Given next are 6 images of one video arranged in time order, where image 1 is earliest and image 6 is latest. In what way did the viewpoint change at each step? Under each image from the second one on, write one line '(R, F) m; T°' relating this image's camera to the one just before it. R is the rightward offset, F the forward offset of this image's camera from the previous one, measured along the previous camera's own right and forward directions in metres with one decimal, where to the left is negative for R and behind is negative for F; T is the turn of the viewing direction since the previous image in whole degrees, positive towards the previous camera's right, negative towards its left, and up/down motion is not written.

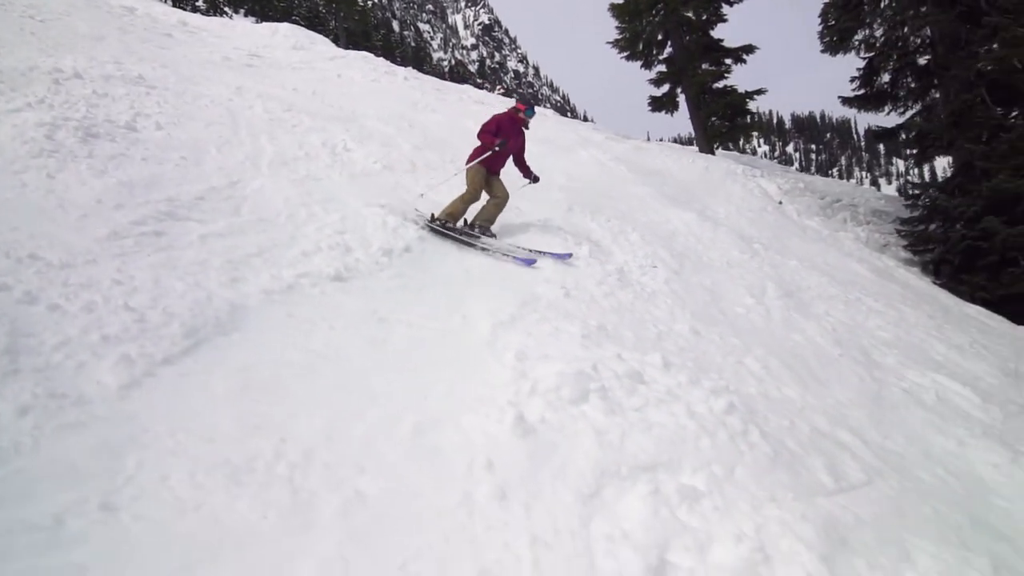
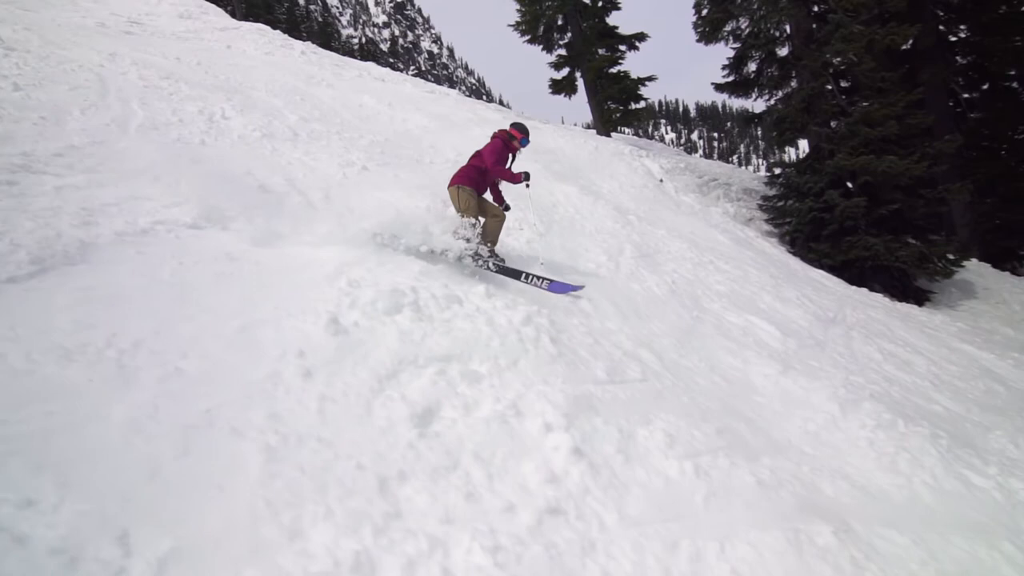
(+0.6, -0.8) m; +8°
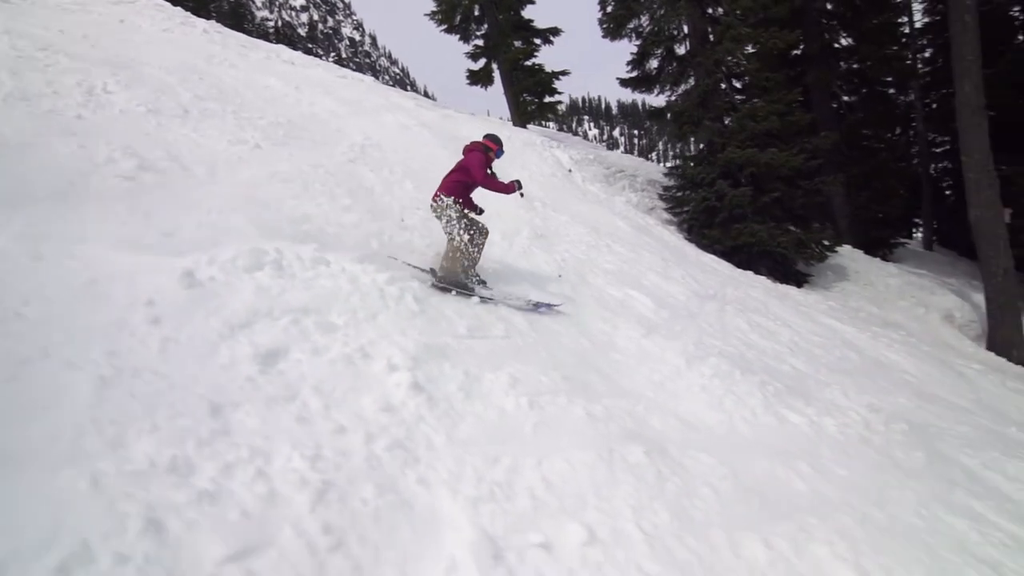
(+0.5, -0.4) m; +7°
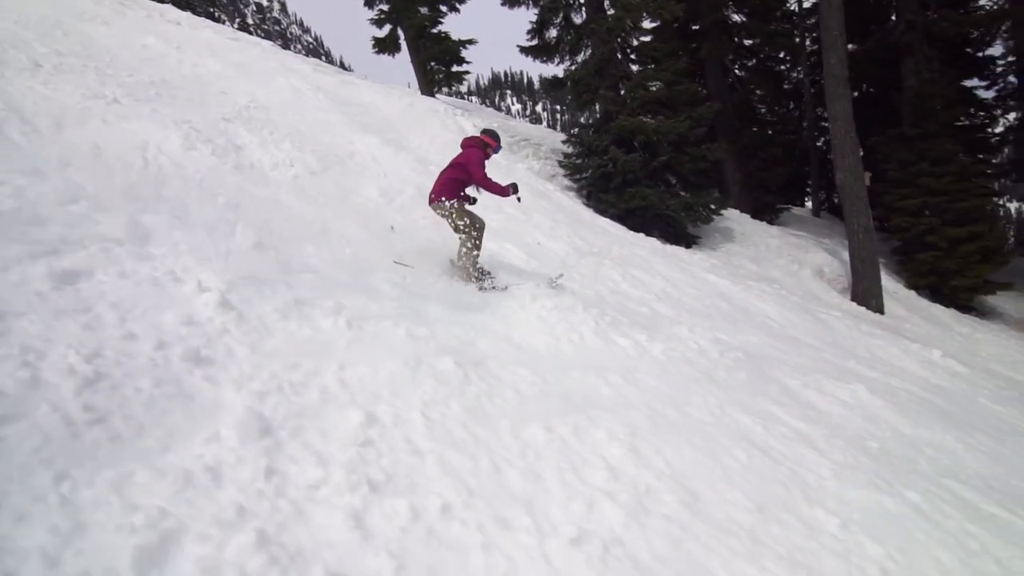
(+0.8, -0.4) m; +7°
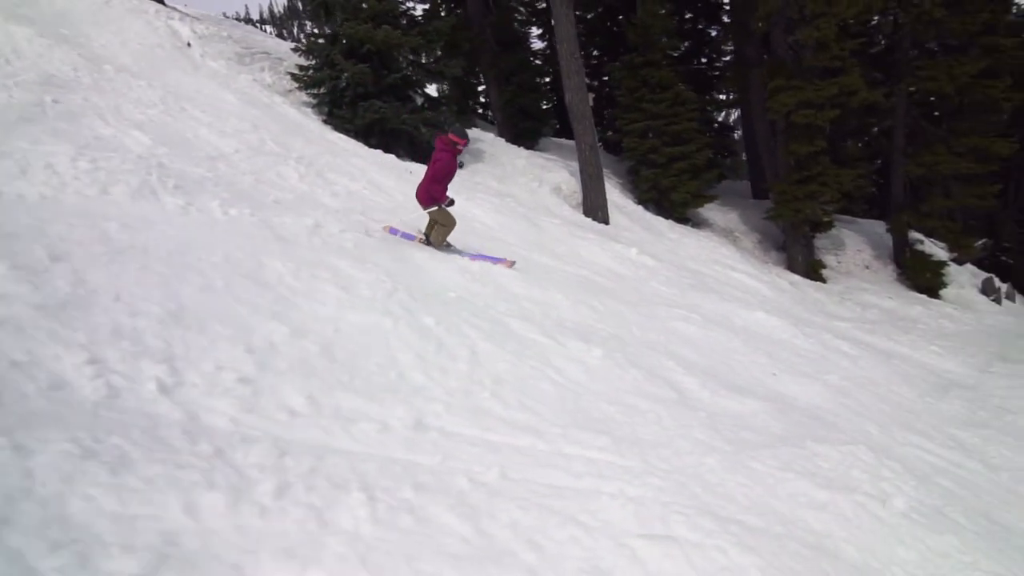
(+2.7, -0.4) m; +16°
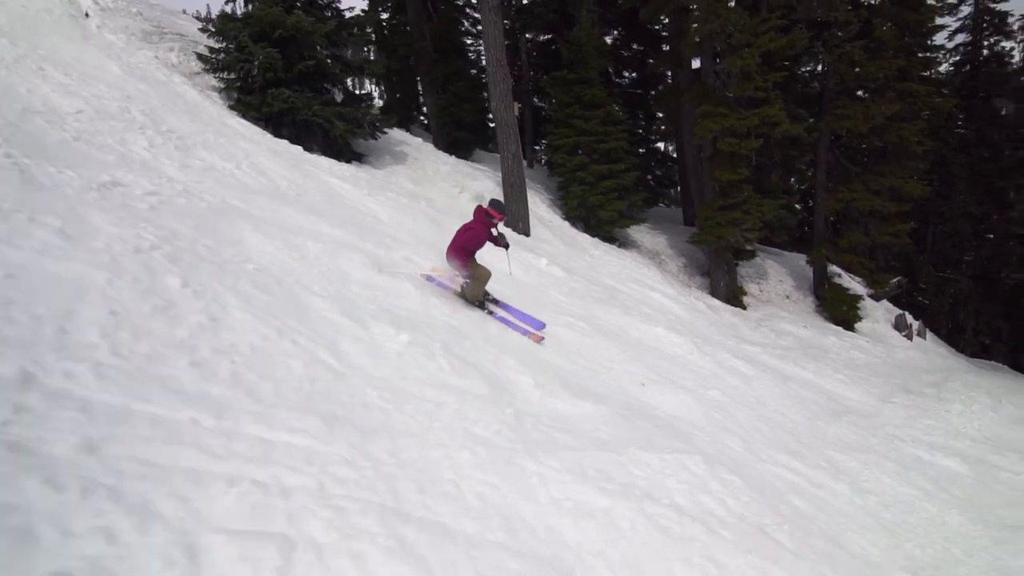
(+1.5, +0.7) m; +4°
